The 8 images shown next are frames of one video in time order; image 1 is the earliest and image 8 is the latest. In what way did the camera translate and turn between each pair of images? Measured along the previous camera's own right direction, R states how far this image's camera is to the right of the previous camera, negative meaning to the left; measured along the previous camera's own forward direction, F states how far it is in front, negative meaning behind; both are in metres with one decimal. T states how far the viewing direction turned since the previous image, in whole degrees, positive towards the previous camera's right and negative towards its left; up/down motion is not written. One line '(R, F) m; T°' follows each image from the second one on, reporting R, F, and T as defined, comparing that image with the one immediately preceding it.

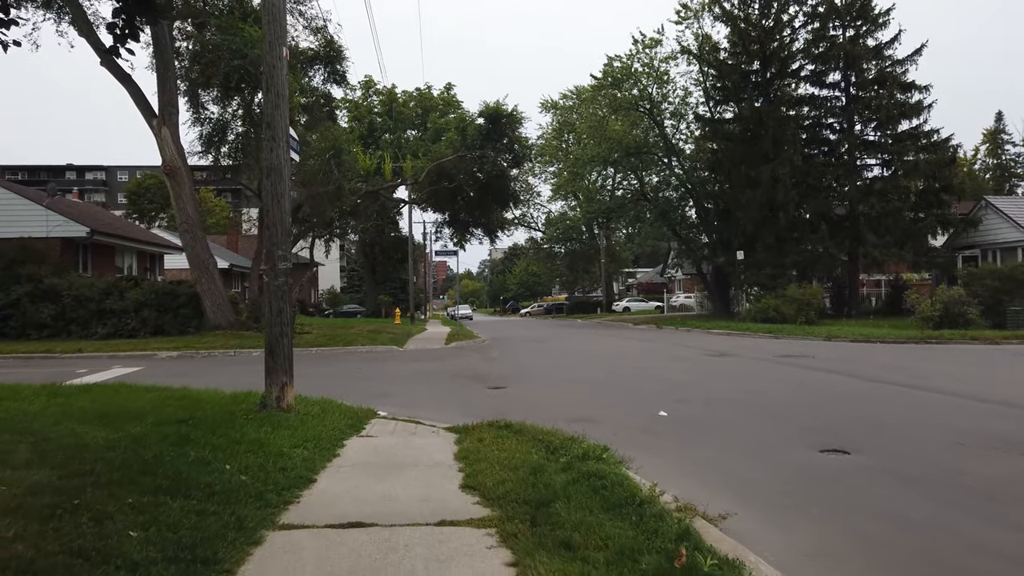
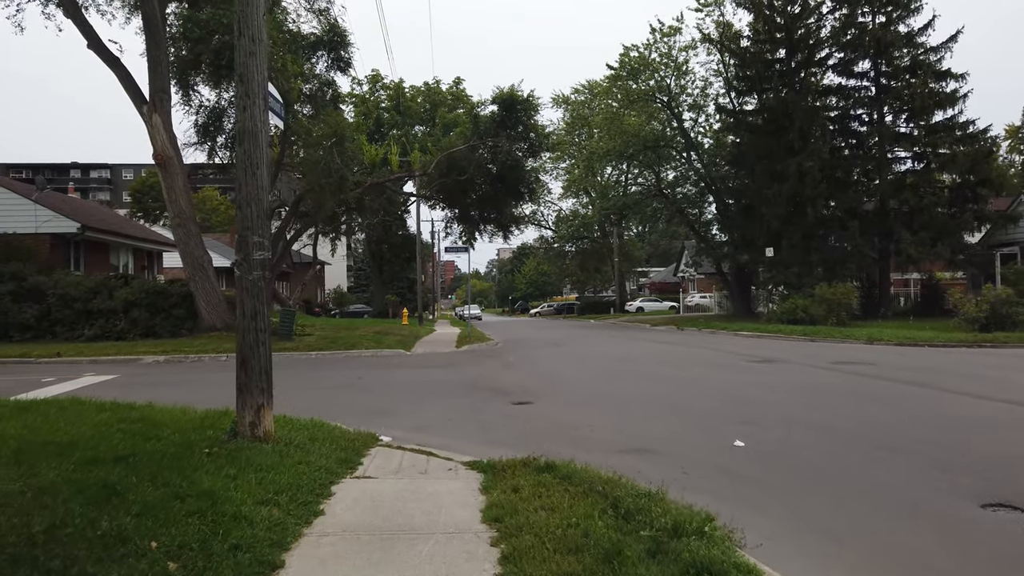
(-0.3, +1.8) m; -1°
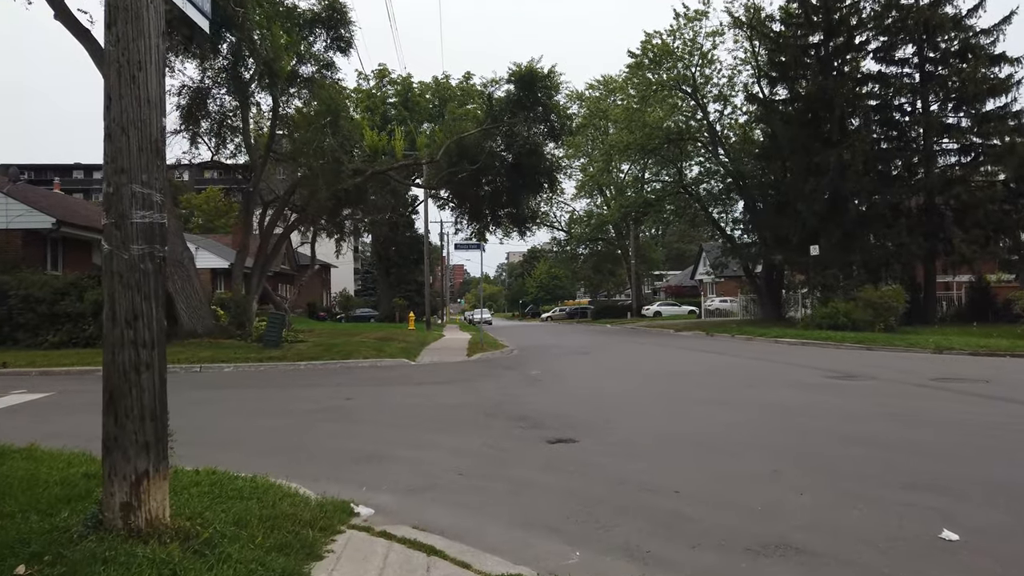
(-0.3, +2.7) m; -1°
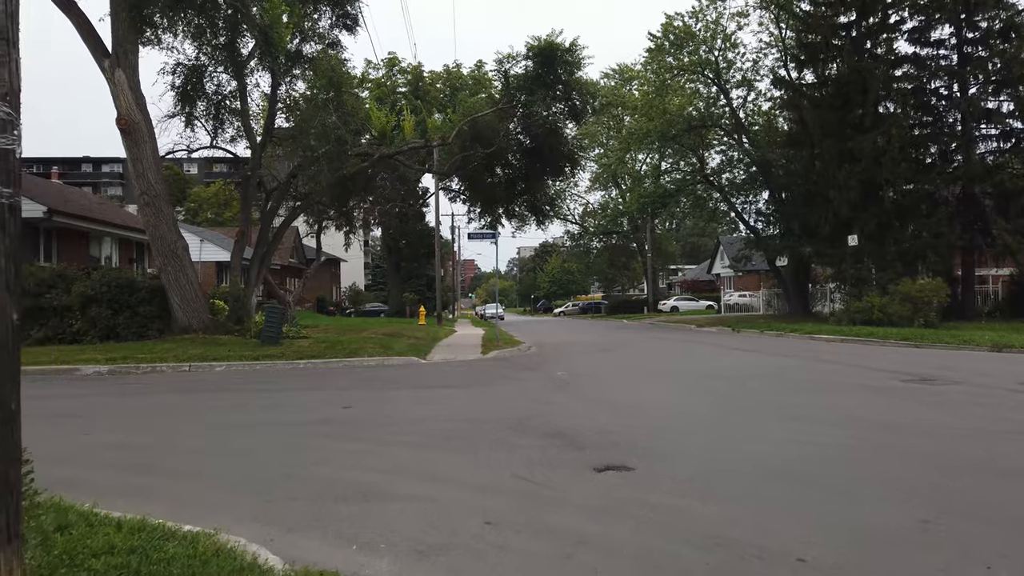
(-0.2, +1.6) m; -1°
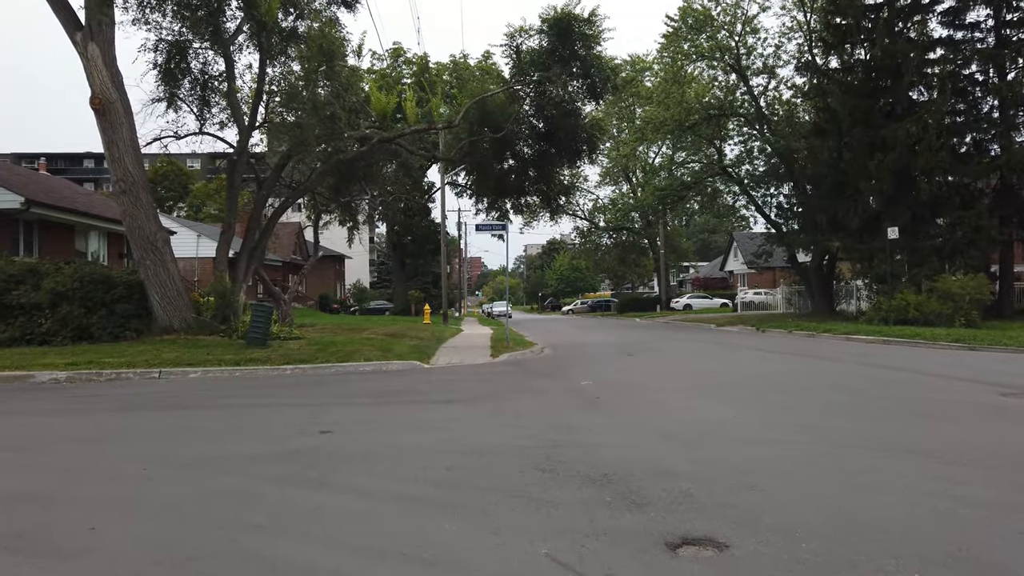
(-0.1, +1.8) m; 0°
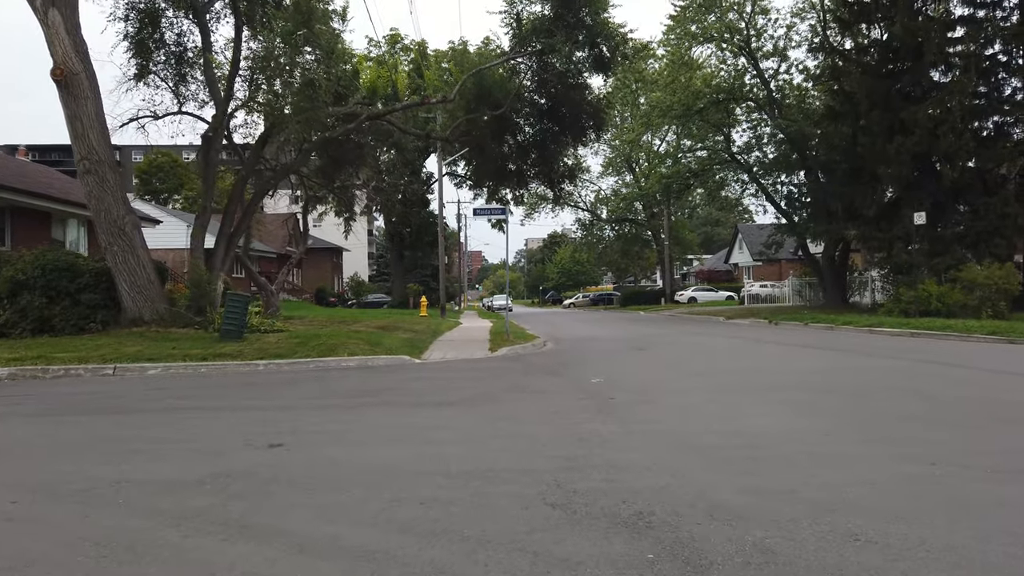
(0.0, +1.4) m; 0°
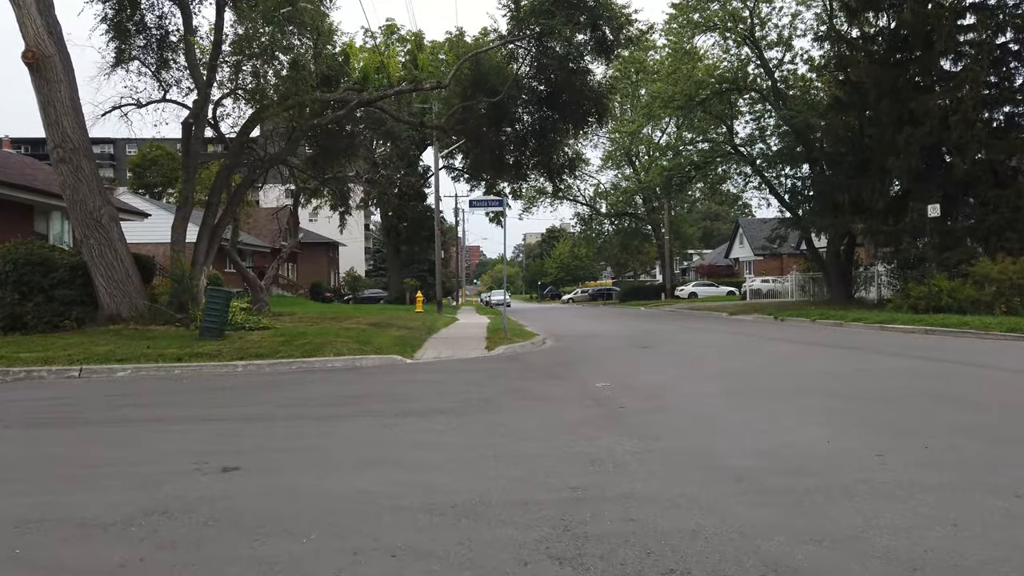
(0.0, +0.8) m; 0°
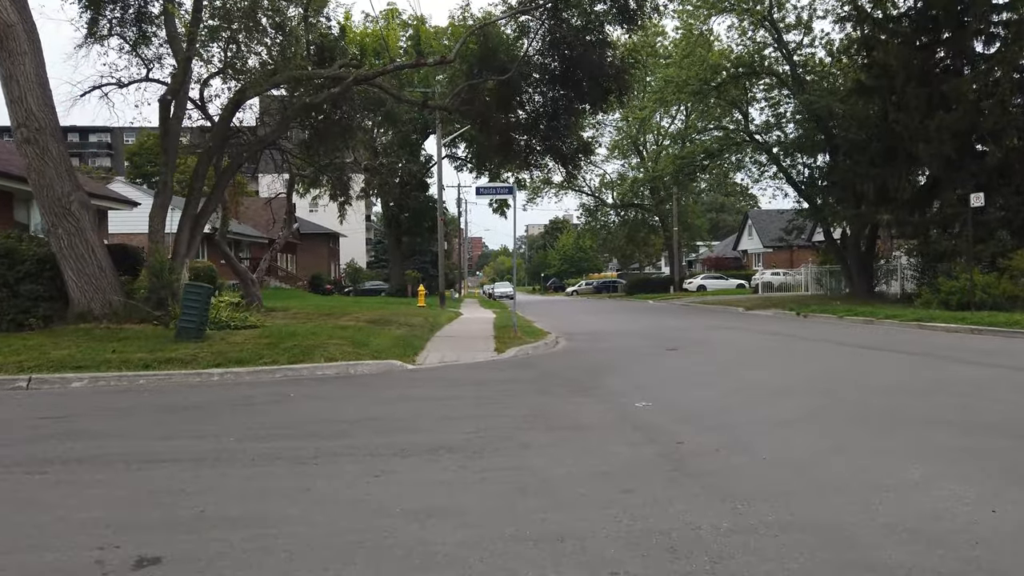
(-0.2, +1.4) m; 0°
